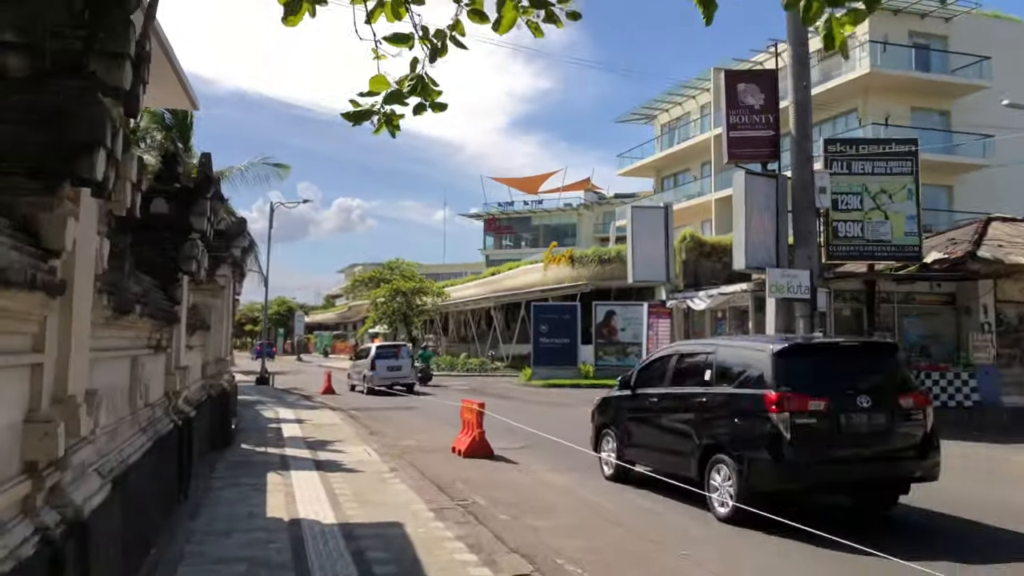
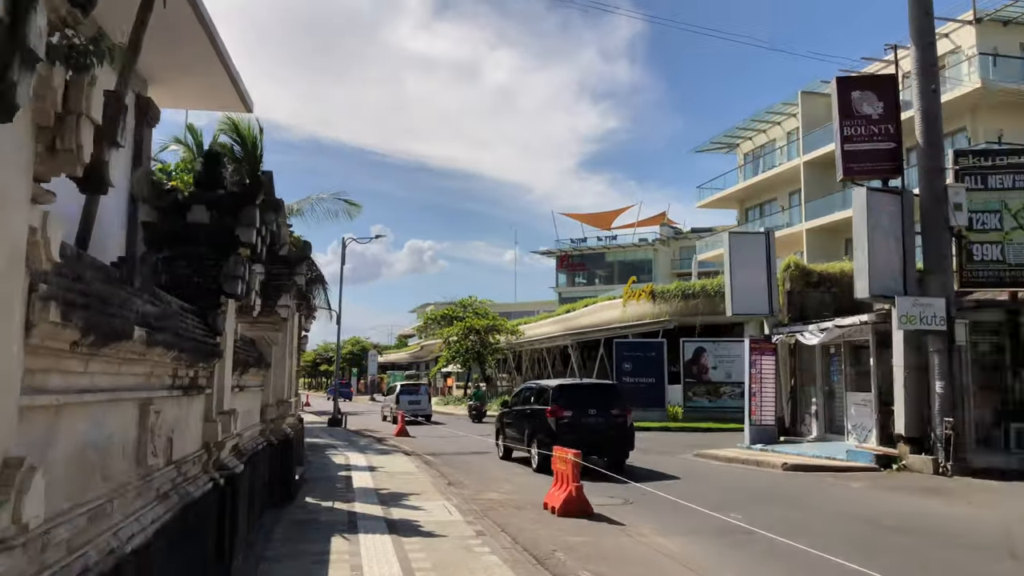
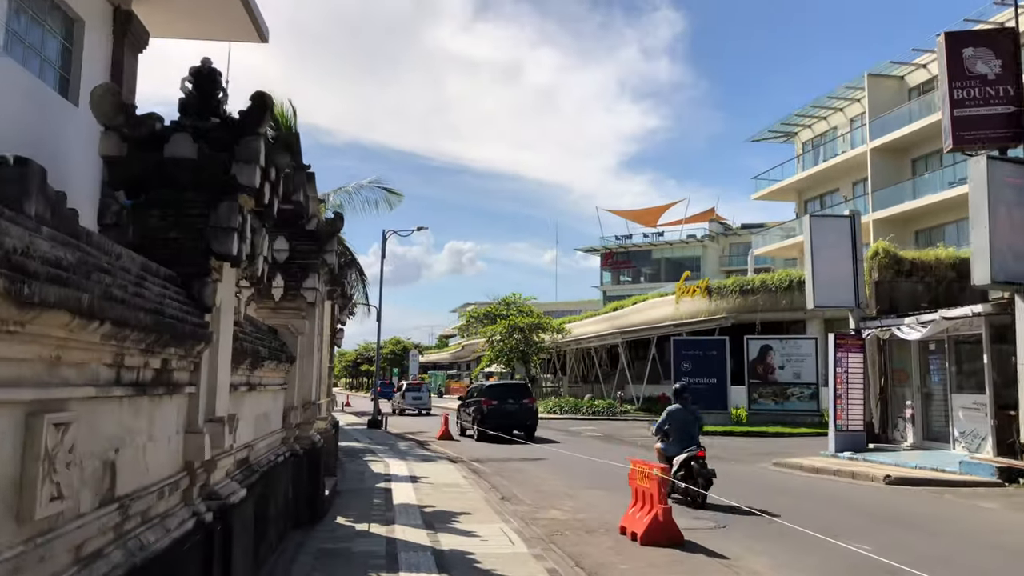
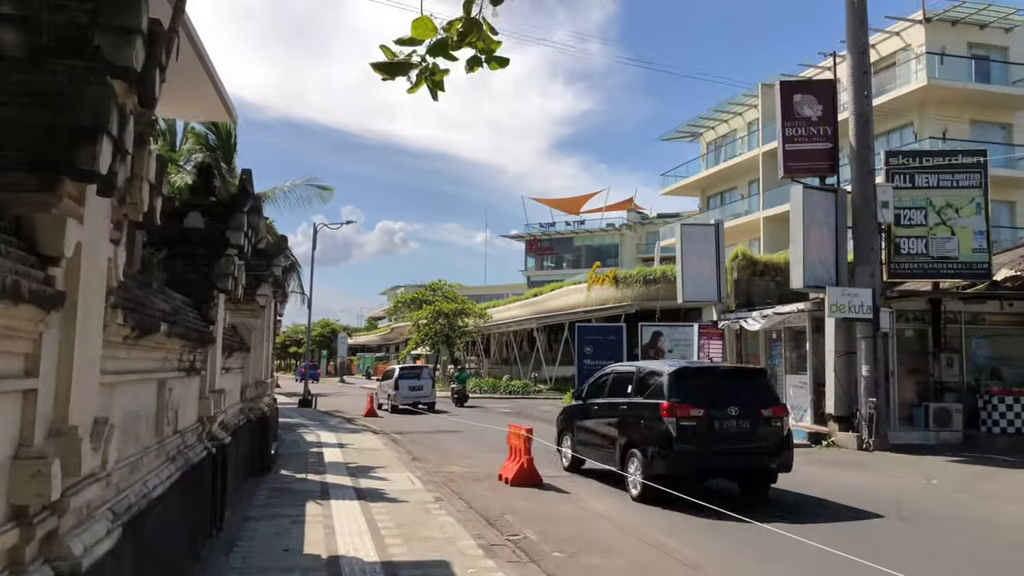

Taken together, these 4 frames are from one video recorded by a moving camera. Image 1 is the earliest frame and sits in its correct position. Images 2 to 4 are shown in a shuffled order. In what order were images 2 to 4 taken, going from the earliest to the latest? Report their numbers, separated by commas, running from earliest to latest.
4, 2, 3
